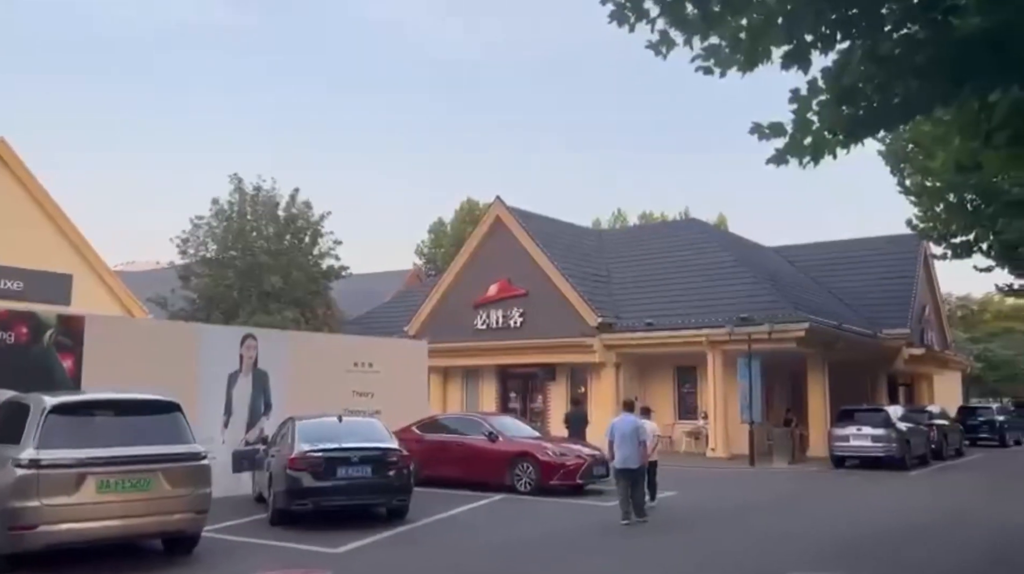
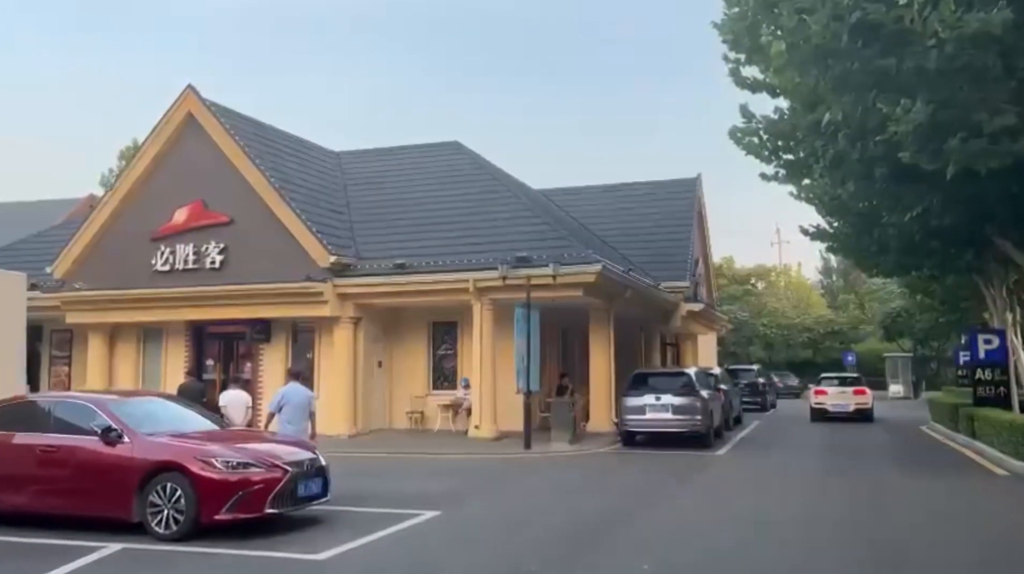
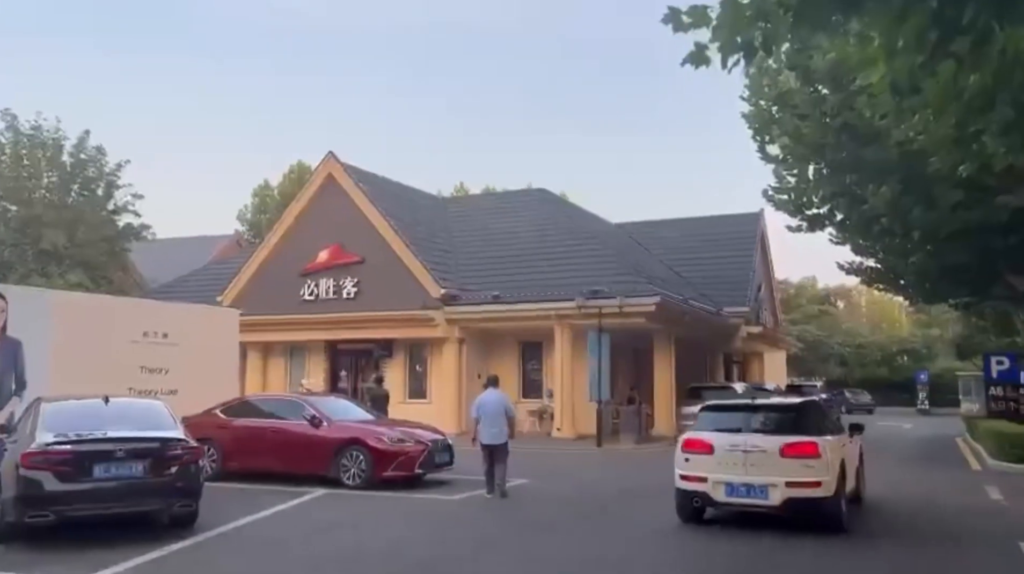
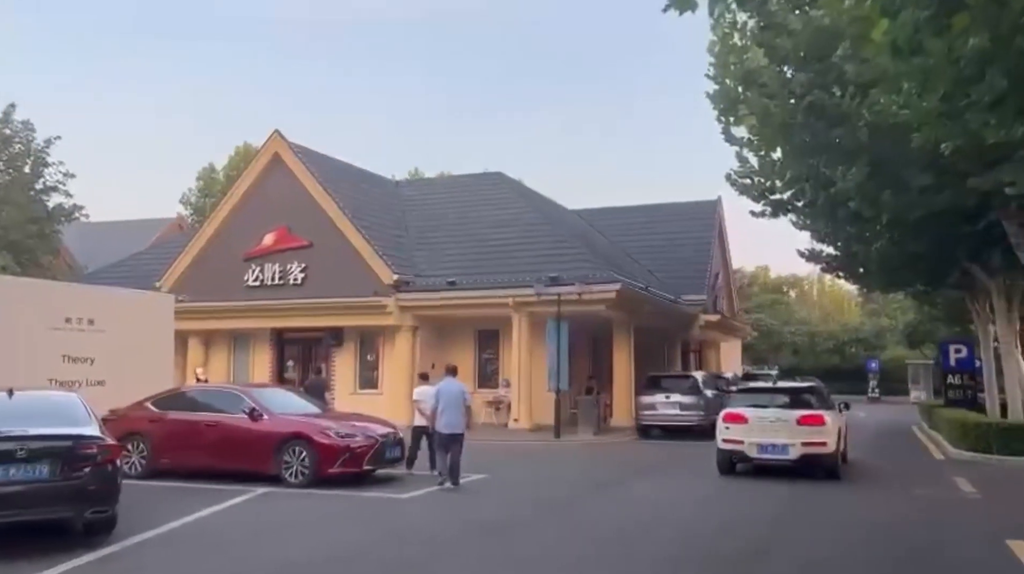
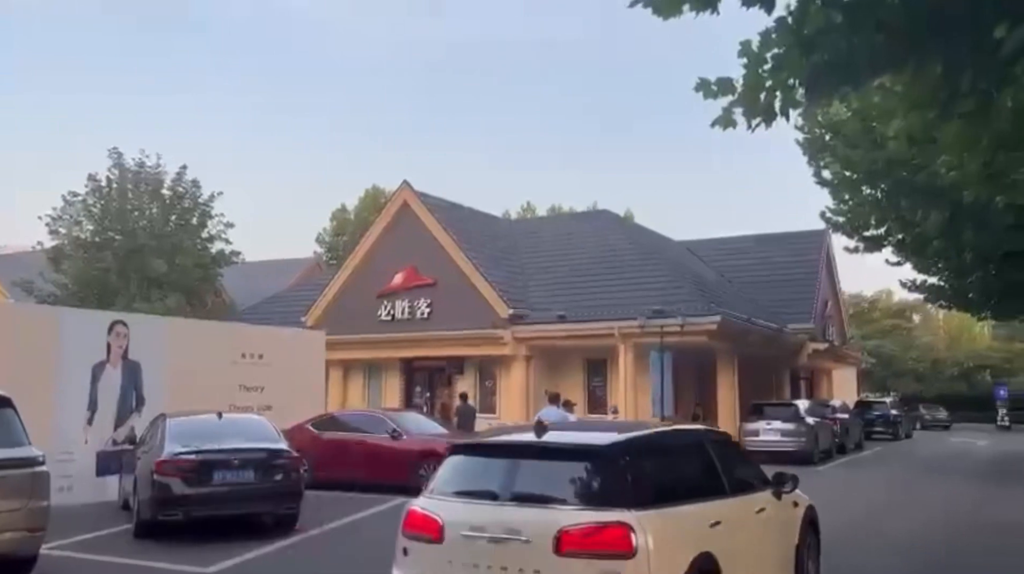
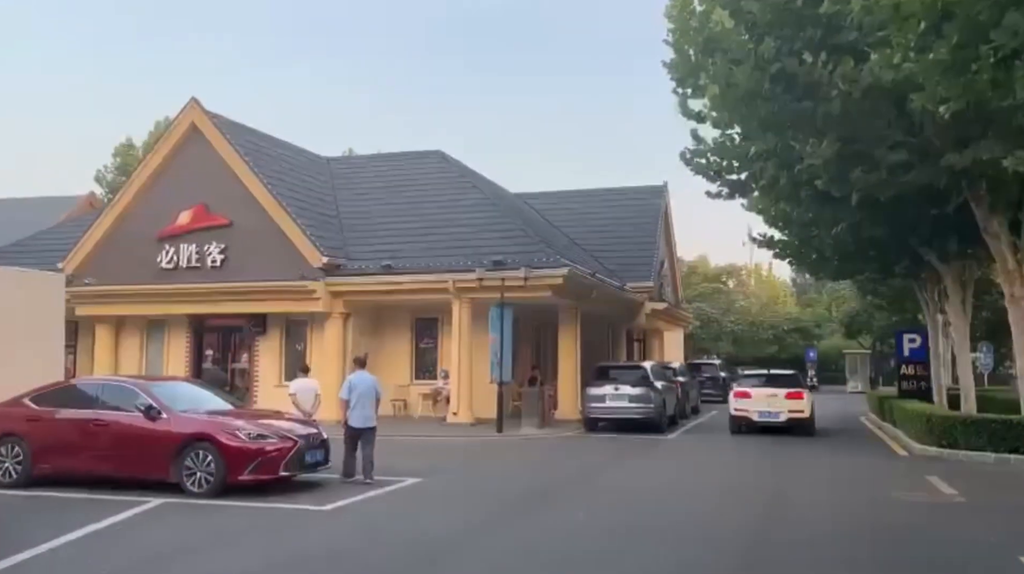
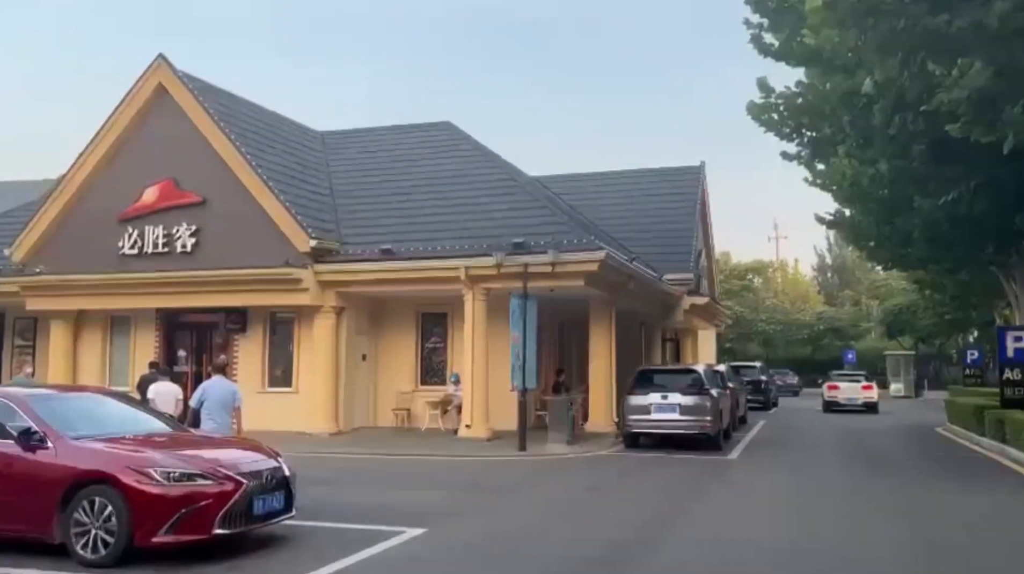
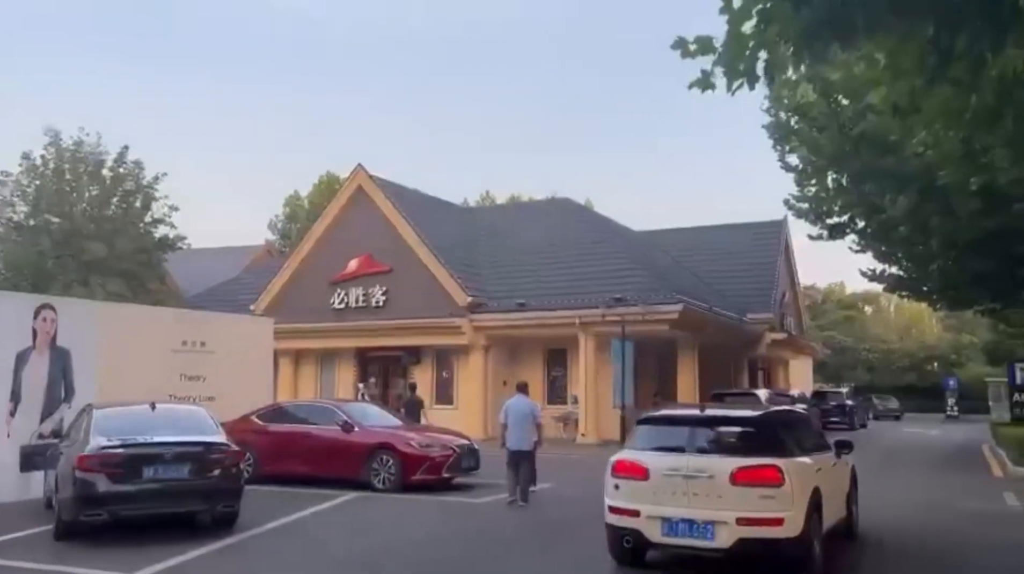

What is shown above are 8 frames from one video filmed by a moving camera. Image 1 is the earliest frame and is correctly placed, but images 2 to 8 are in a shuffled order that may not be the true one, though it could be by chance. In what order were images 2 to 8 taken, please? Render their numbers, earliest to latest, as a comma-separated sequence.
5, 8, 3, 4, 6, 2, 7
